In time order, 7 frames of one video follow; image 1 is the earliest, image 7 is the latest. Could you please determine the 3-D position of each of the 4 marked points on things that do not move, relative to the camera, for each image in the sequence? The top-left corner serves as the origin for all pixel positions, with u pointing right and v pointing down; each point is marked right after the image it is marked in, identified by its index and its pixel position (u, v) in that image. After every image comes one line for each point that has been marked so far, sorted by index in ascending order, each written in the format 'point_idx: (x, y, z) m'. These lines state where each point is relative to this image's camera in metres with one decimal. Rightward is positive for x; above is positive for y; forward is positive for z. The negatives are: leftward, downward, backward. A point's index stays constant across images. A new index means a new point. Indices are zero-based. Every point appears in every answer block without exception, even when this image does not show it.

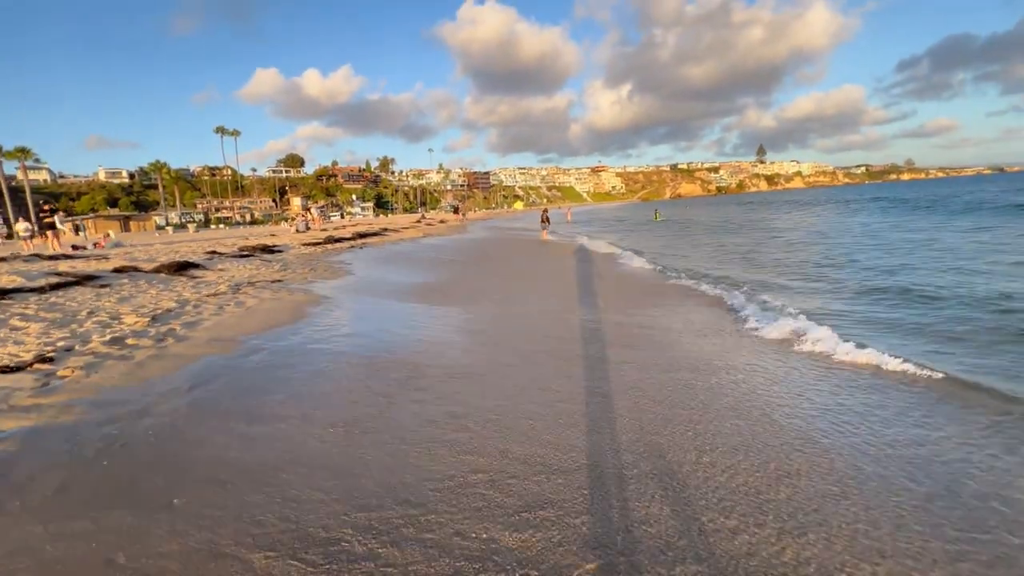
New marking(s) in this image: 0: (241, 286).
0: (-5.4, 0.0, +9.0) m
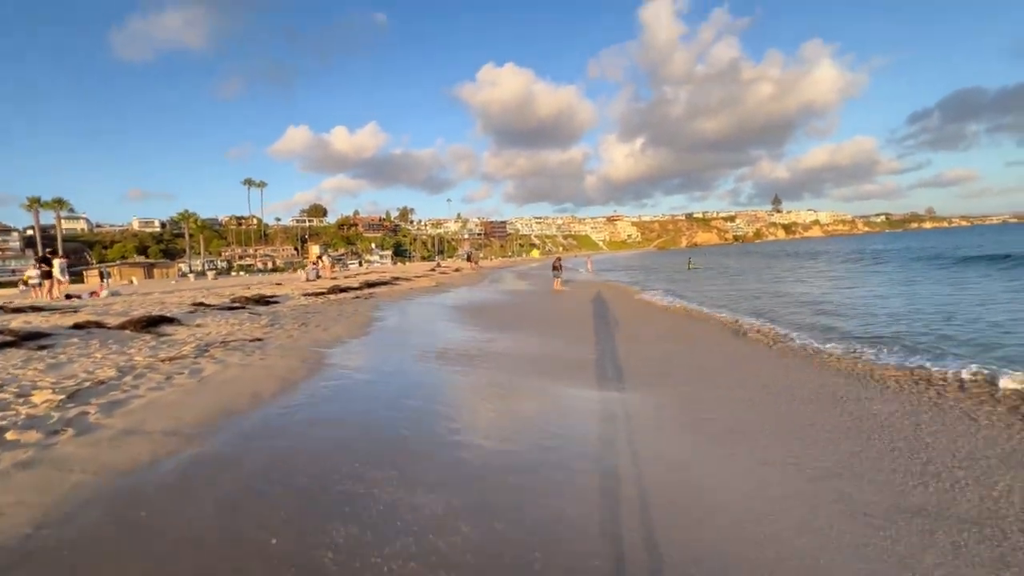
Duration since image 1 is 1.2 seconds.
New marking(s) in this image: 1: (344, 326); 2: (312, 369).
0: (-5.1, -1.0, +7.7) m
1: (-4.1, -0.9, +11.6) m
2: (-3.1, -1.2, +7.2) m
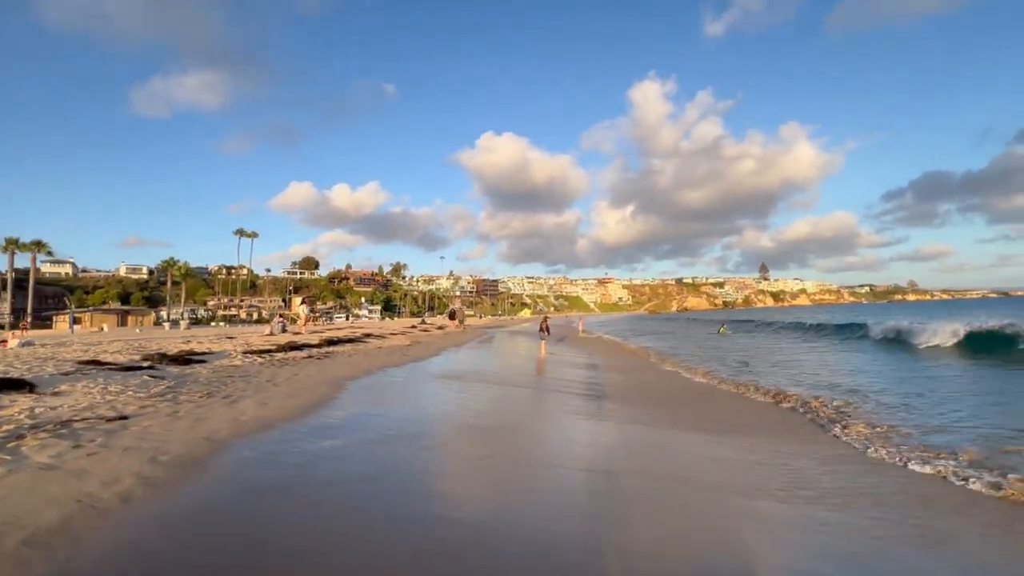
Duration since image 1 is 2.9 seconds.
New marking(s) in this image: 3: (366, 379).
0: (-5.7, -1.7, +5.3) m
1: (-4.7, -2.1, +9.3) m
2: (-3.7, -1.9, +4.9) m
3: (-4.4, -2.7, +14.0) m
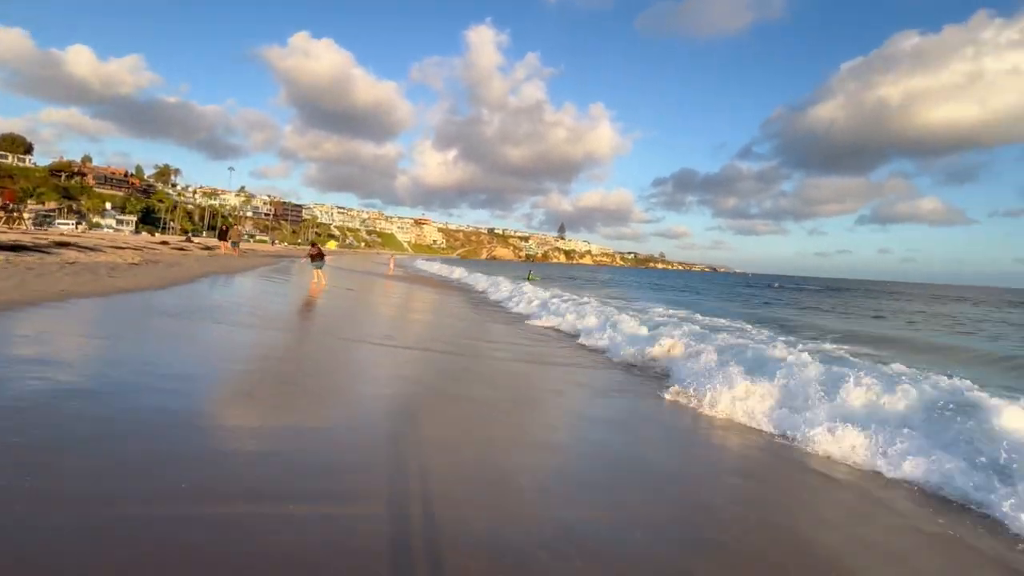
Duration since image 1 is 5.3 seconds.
0: (-6.7, -0.5, -0.3) m
1: (-7.4, -0.4, +3.7) m
2: (-4.7, -0.9, +0.1) m
3: (-9.0, -0.3, +8.2) m
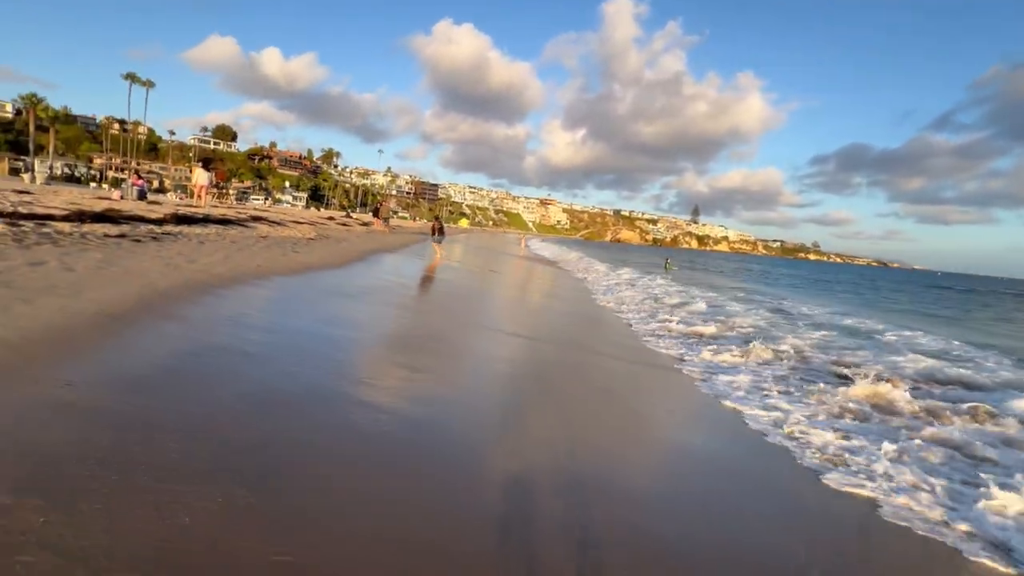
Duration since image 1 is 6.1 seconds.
0: (-5.7, -0.4, +0.1) m
1: (-5.3, -0.1, +4.1) m
2: (-3.7, -0.9, 0.0) m
3: (-5.7, +0.2, +8.9) m
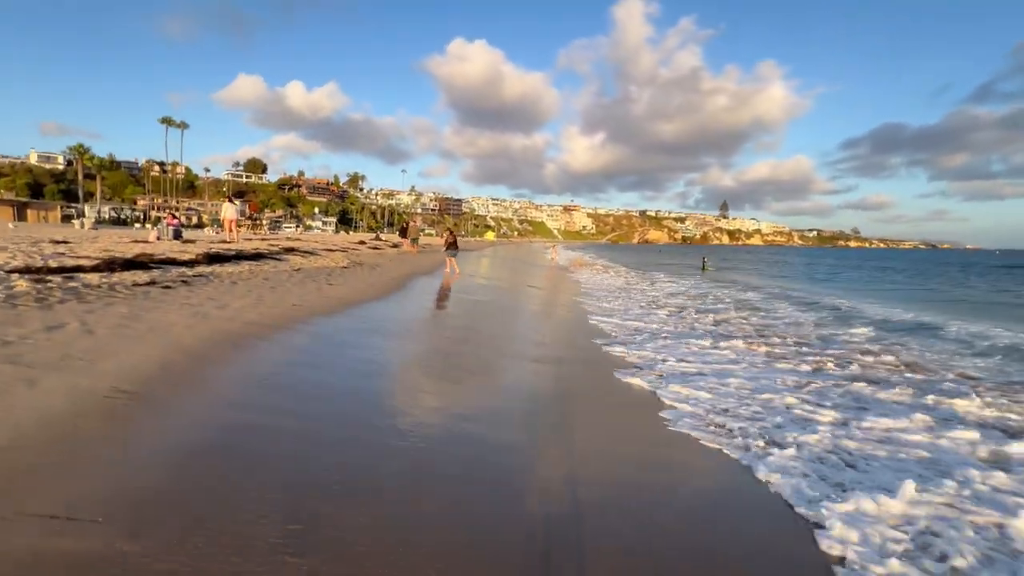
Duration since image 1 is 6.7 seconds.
0: (-5.2, -1.0, -0.5) m
1: (-4.6, -0.8, +3.5) m
2: (-3.2, -1.4, -0.8) m
3: (-4.7, -0.6, +8.3) m
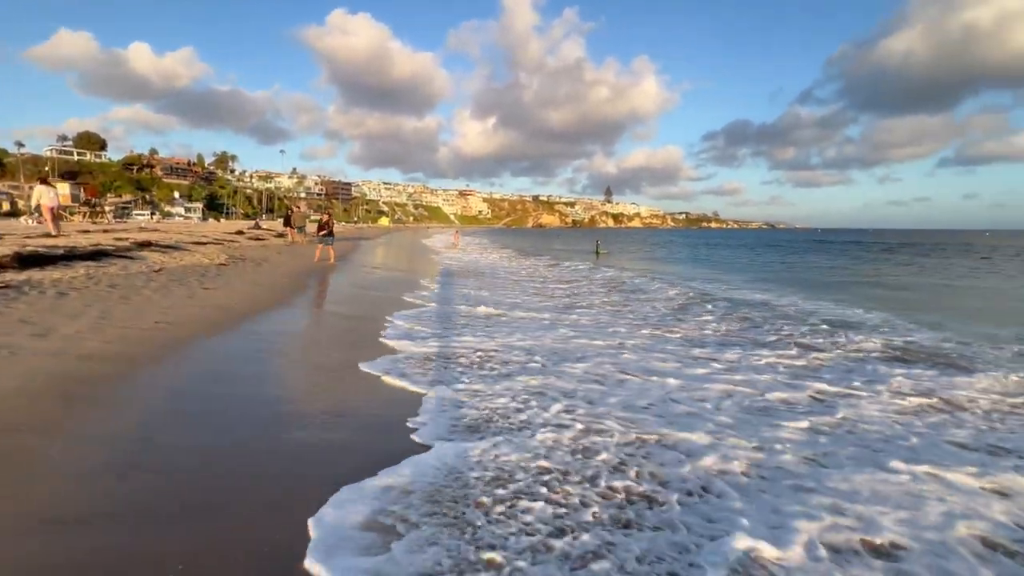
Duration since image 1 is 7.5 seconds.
0: (-4.1, -1.5, -2.6) m
1: (-4.4, -1.1, +1.5) m
2: (-2.1, -1.8, -2.3) m
3: (-5.6, -0.8, +6.1) m
